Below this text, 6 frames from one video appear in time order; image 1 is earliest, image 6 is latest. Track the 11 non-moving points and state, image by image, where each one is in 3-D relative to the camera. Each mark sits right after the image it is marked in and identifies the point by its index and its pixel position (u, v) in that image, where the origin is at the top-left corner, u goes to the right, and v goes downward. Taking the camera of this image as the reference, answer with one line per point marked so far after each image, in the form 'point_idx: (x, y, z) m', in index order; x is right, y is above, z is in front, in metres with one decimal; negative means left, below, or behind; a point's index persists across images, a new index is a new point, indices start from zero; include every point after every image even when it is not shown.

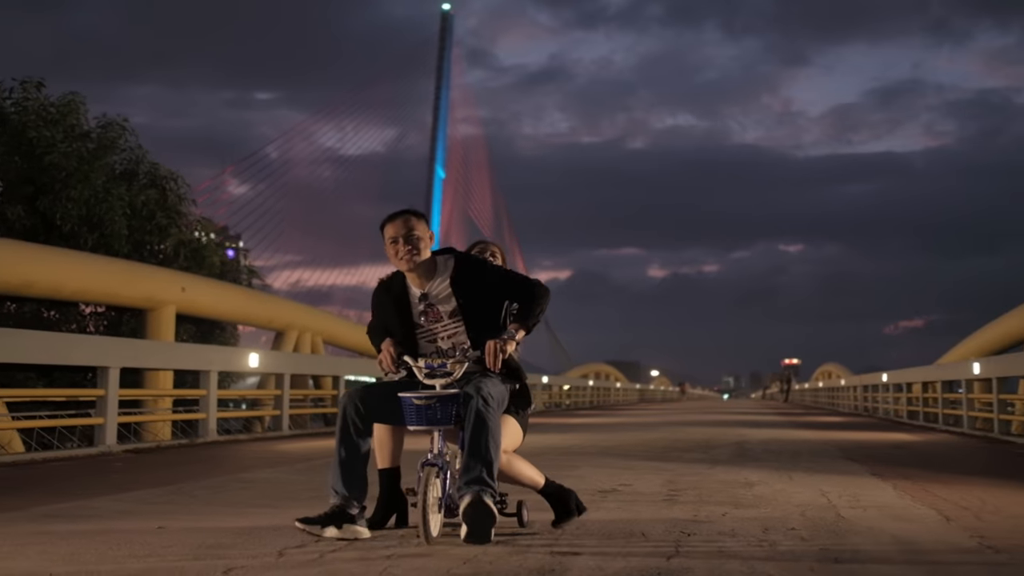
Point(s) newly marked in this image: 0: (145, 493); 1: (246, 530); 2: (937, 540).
0: (-2.4, -1.4, +7.3) m
1: (-1.3, -1.2, +5.3) m
2: (+2.1, -1.2, +5.3) m
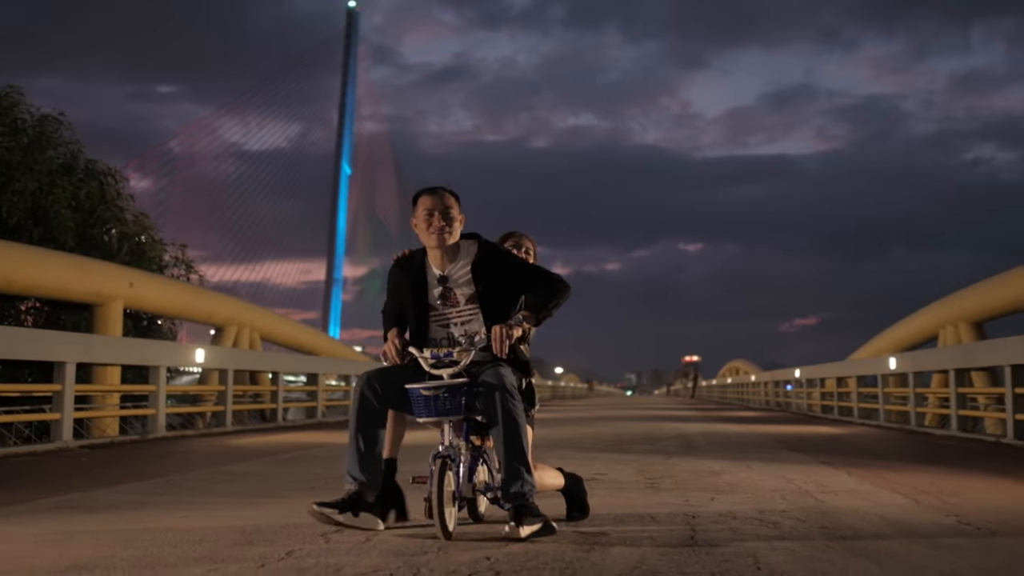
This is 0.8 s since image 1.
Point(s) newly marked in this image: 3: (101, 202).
0: (-2.5, -1.3, +7.3) m
1: (-1.2, -1.1, +5.4) m
2: (+2.2, -1.2, +5.8) m
3: (-6.0, +1.3, +16.1) m
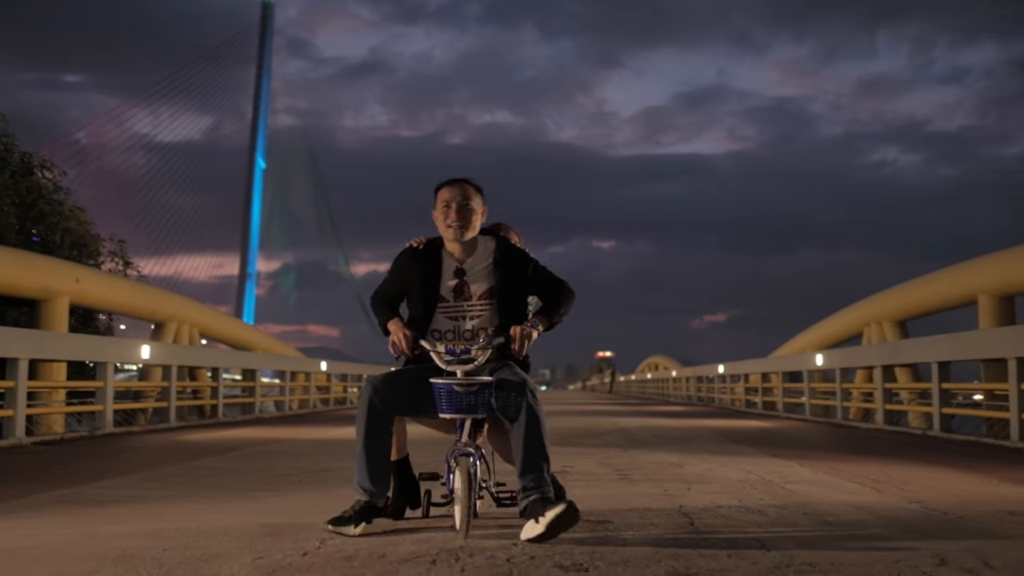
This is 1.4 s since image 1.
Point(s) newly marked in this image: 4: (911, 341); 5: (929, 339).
0: (-2.6, -1.3, +7.4) m
1: (-1.2, -1.1, +5.6) m
2: (+2.1, -1.2, +6.2) m
3: (-6.8, +1.3, +15.9) m
4: (+5.8, -0.8, +16.0) m
5: (+5.8, -0.7, +15.1) m
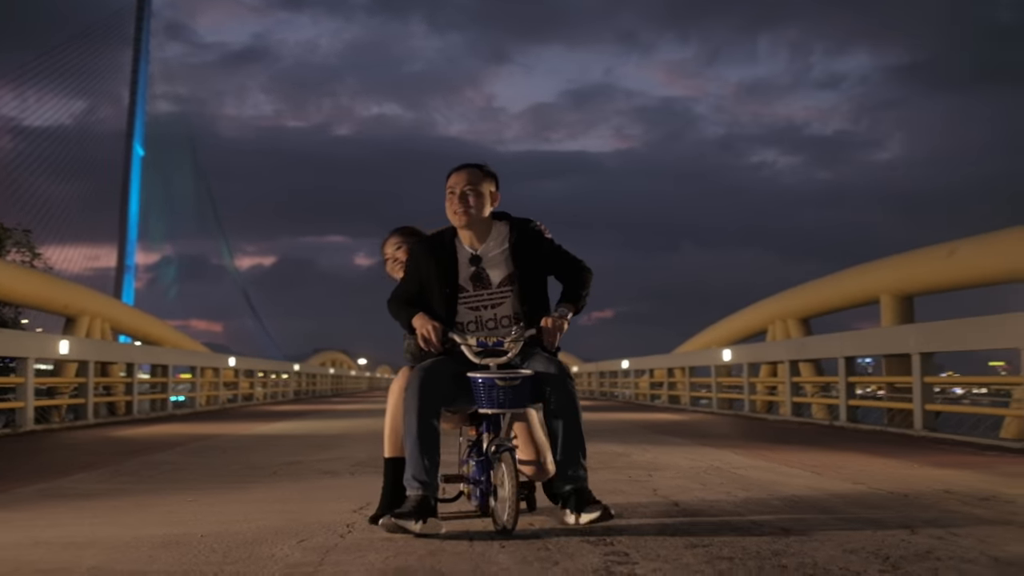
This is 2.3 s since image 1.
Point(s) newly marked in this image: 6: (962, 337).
0: (-2.9, -1.3, +7.4) m
1: (-1.2, -1.1, +5.8) m
2: (+2.0, -1.2, +6.7) m
3: (-7.8, +1.4, +15.4) m
4: (+4.7, -0.7, +16.9) m
5: (+4.7, -0.7, +16.0) m
6: (+4.9, -0.5, +11.8) m
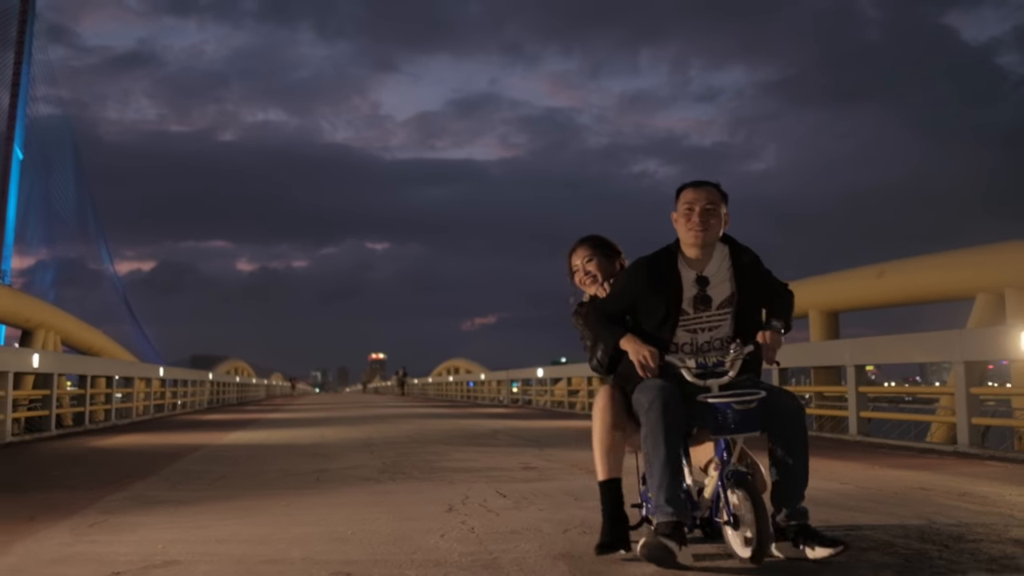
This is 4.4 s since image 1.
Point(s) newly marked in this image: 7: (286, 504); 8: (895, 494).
0: (-2.6, -1.4, +8.0) m
1: (-0.9, -1.3, +6.5) m
2: (+2.3, -1.4, +7.8) m
3: (-8.4, +1.2, +15.5) m
4: (+3.9, -1.0, +18.1) m
5: (+4.0, -0.9, +17.3) m
6: (+4.6, -0.8, +13.2) m
7: (-1.4, -1.3, +6.5) m
8: (+2.4, -1.3, +7.0) m
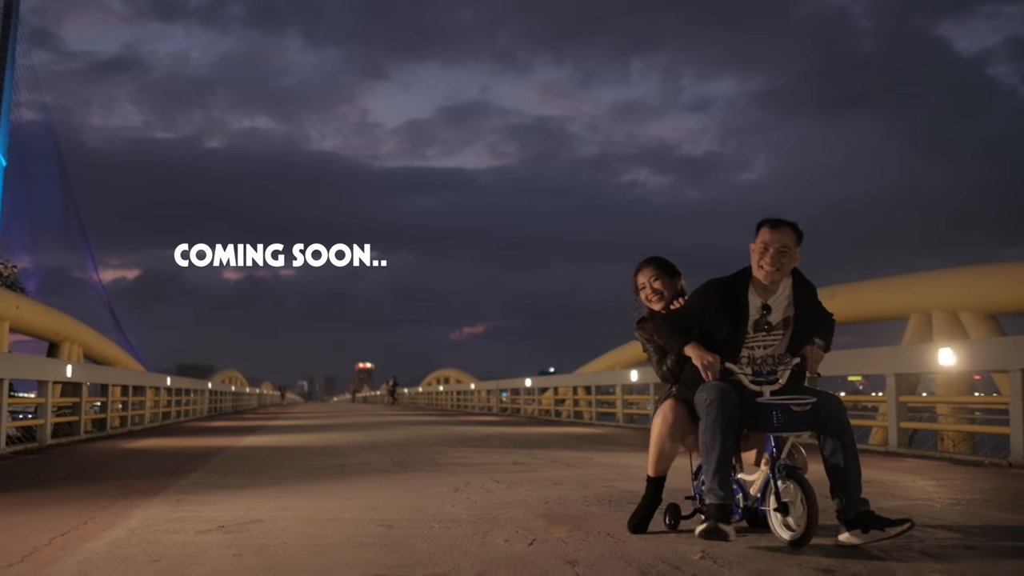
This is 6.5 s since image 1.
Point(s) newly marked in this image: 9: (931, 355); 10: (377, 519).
0: (-2.7, -1.6, +9.6) m
1: (-0.9, -1.5, +8.2) m
2: (+2.2, -1.6, +9.4) m
3: (-8.6, +1.0, +17.0) m
4: (+3.7, -1.3, +19.8) m
5: (+3.9, -1.2, +18.9) m
6: (+4.5, -1.0, +14.8) m
7: (-1.4, -1.5, +8.1) m
8: (+2.4, -1.5, +8.7) m
9: (+4.6, -0.7, +12.1) m
10: (-0.7, -1.3, +6.0) m
